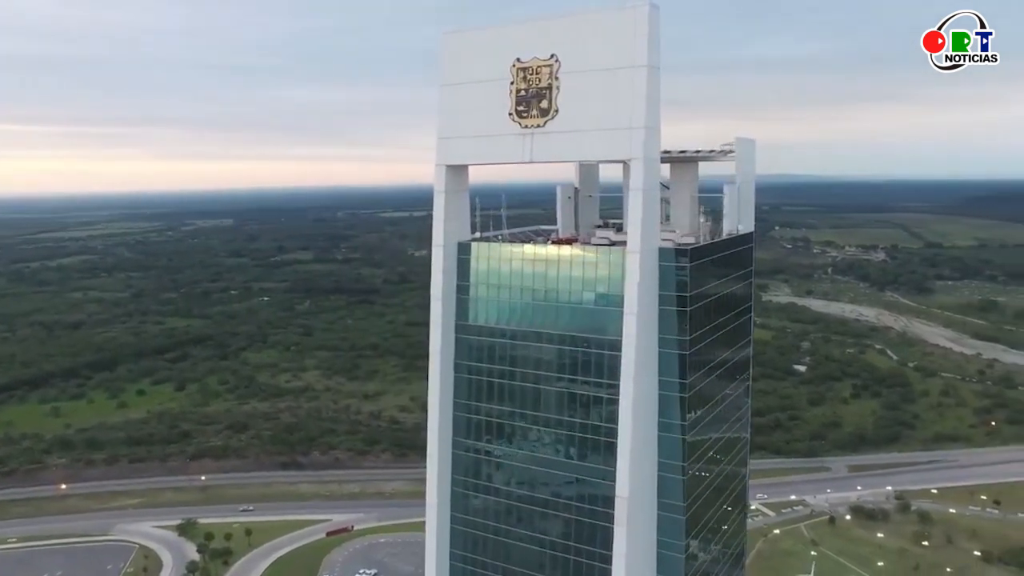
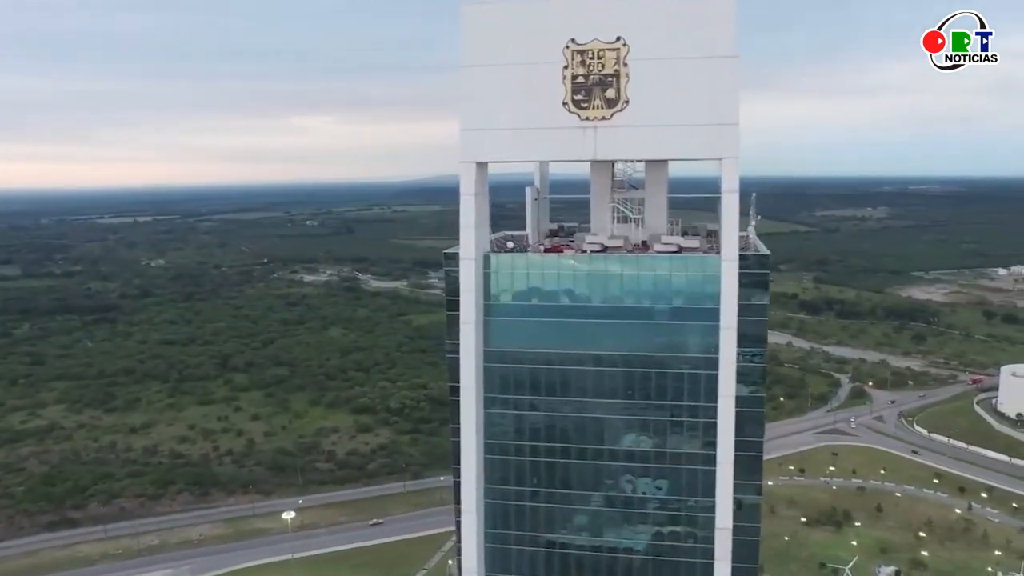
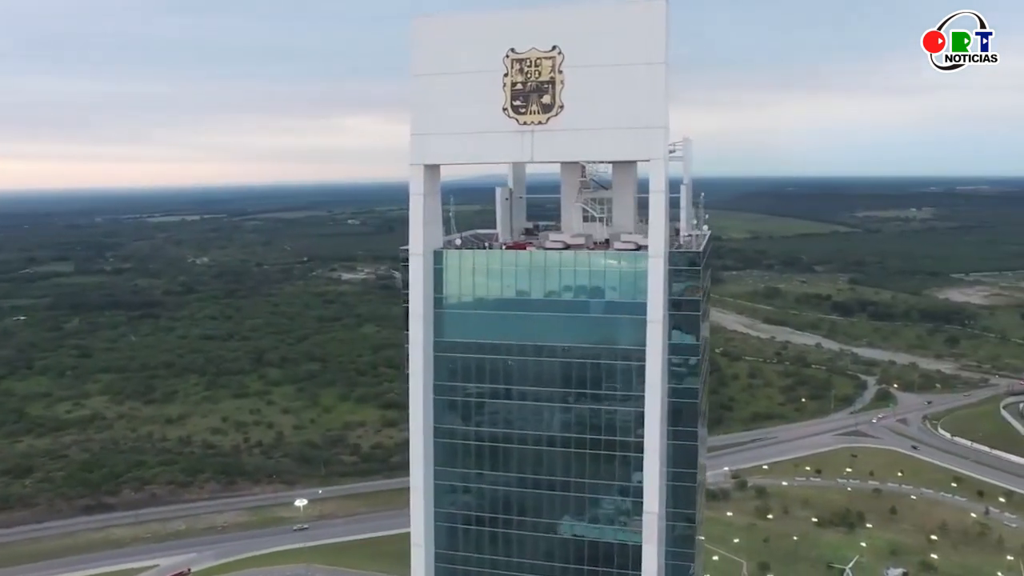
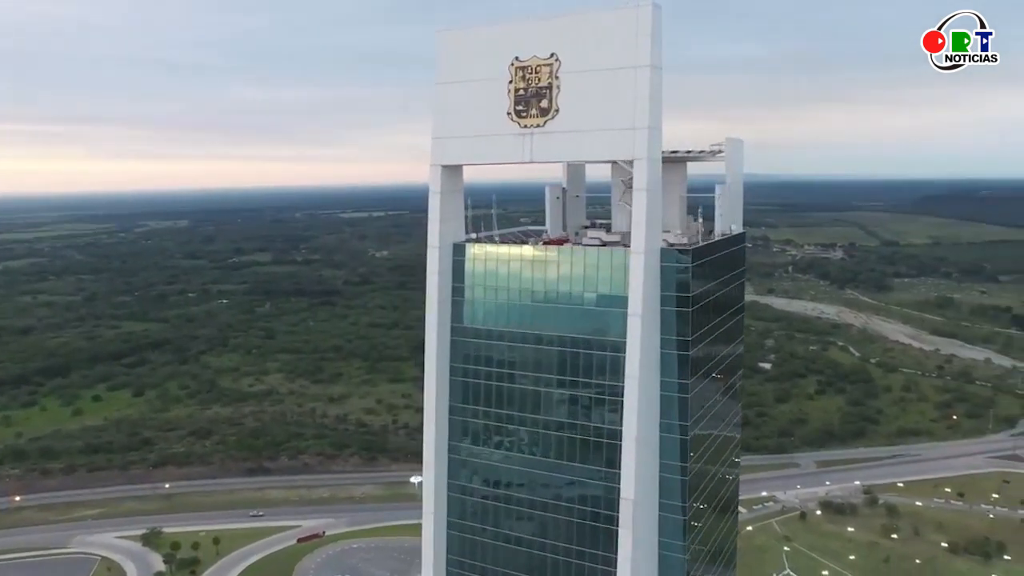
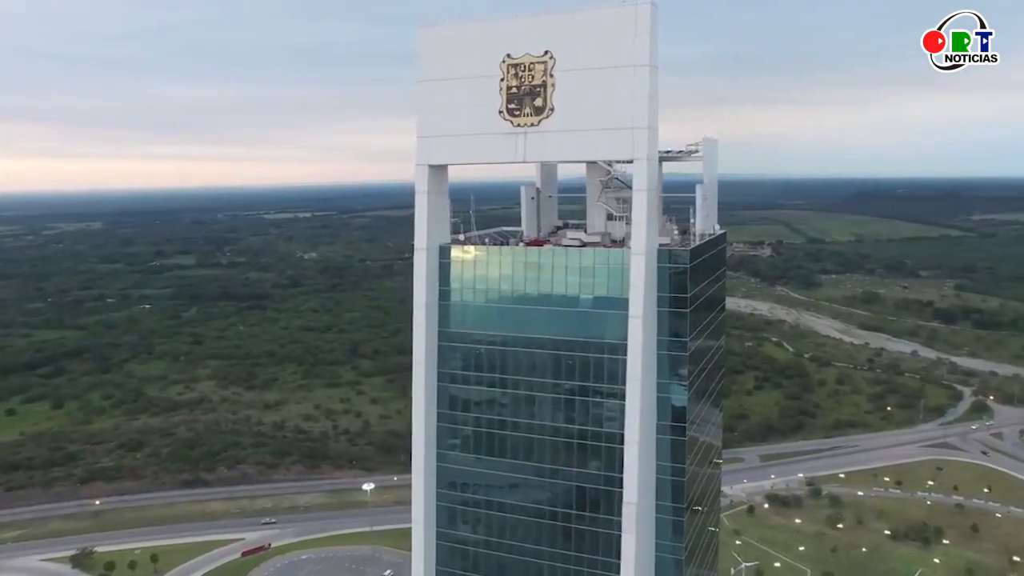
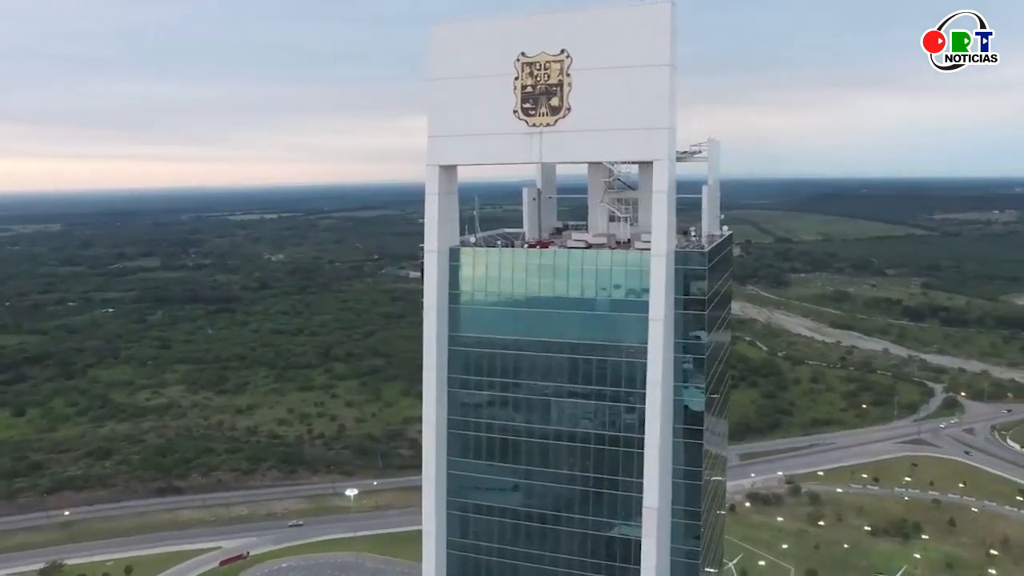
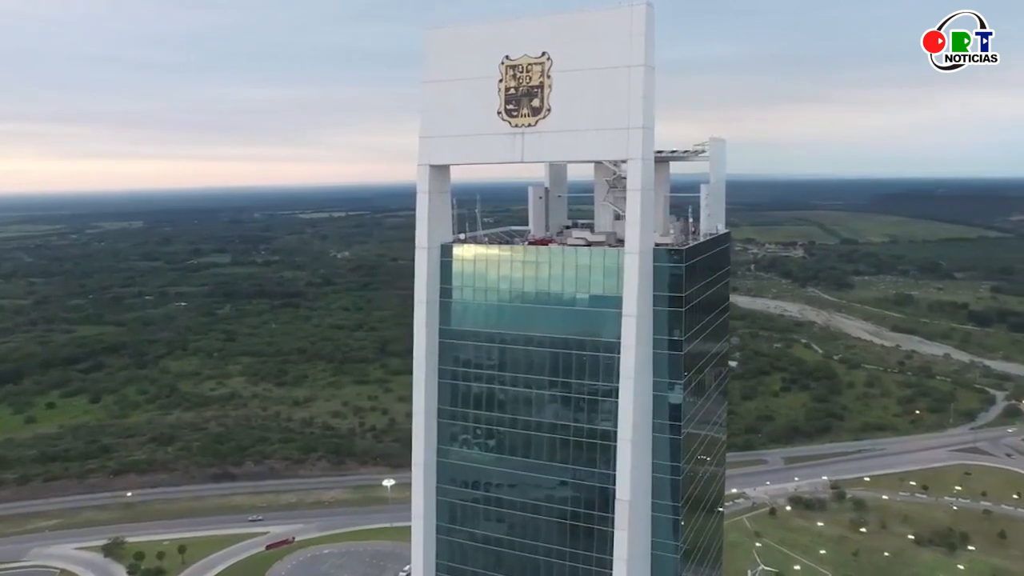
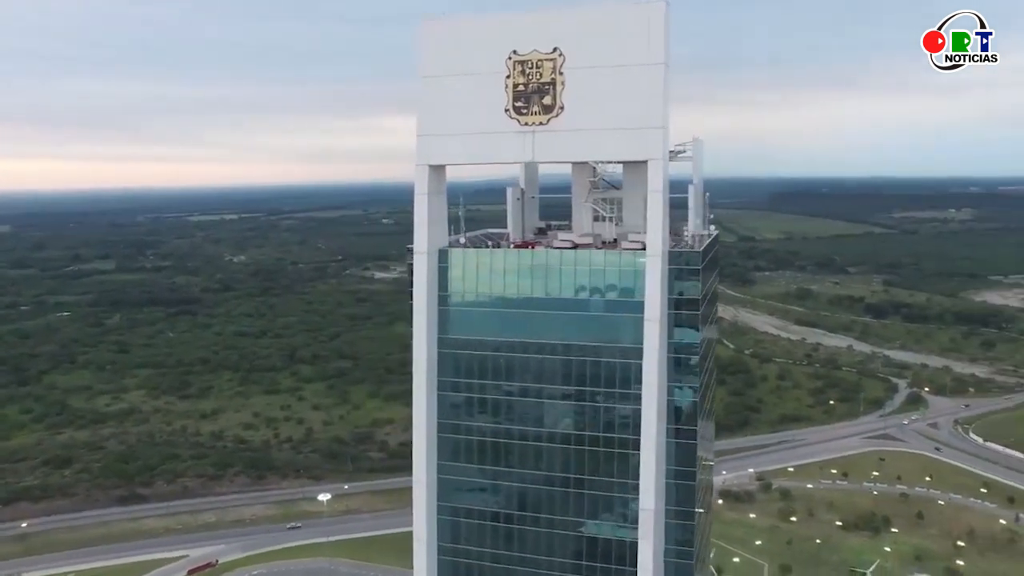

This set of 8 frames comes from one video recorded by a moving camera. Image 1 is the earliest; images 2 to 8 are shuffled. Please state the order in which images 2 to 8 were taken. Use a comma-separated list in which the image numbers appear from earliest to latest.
4, 7, 5, 6, 8, 3, 2
